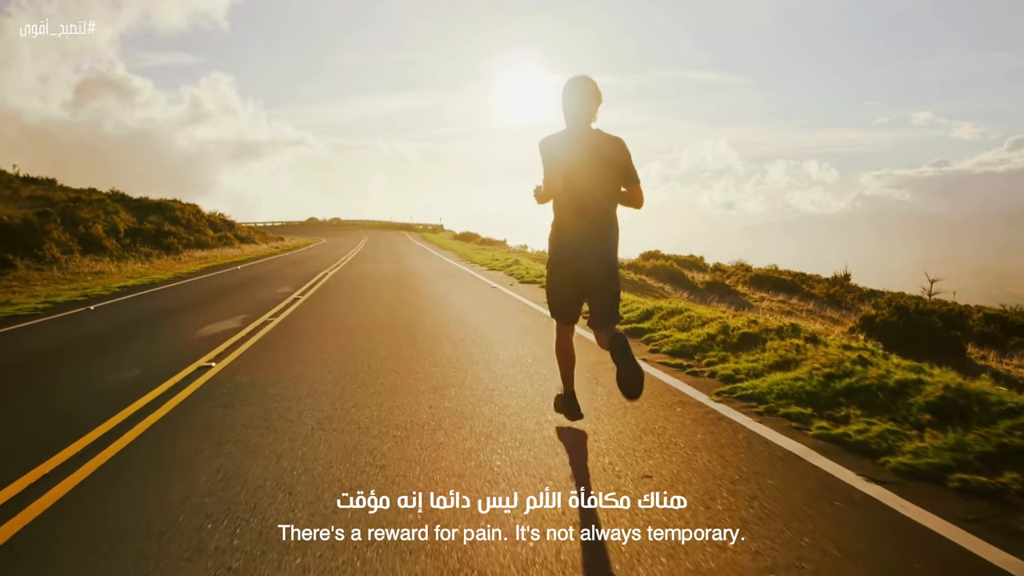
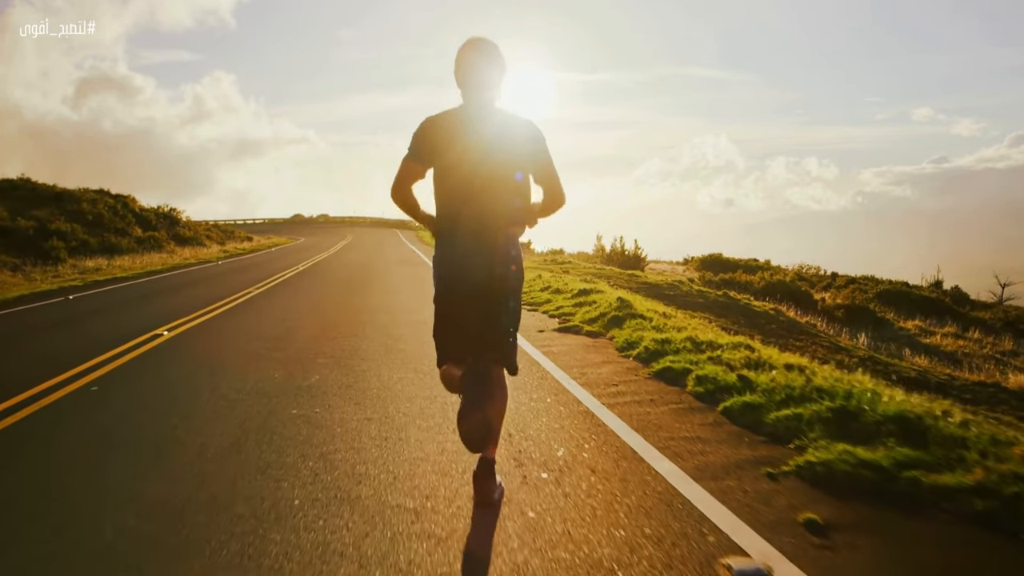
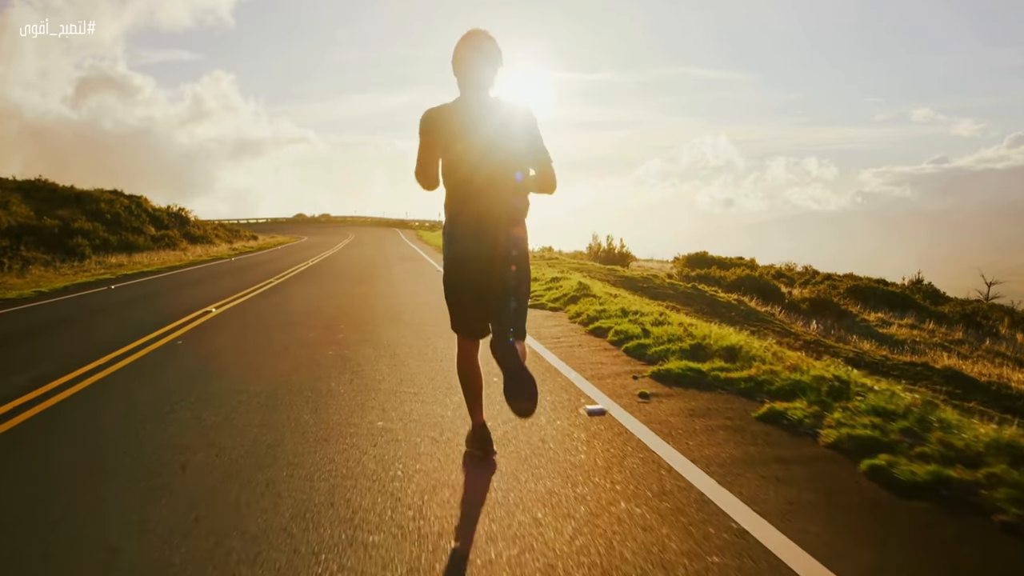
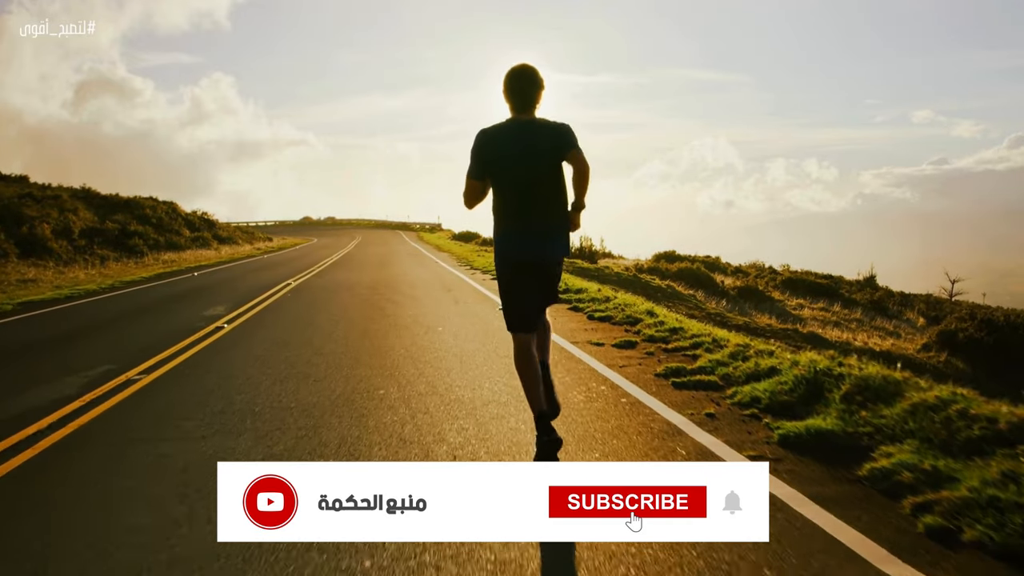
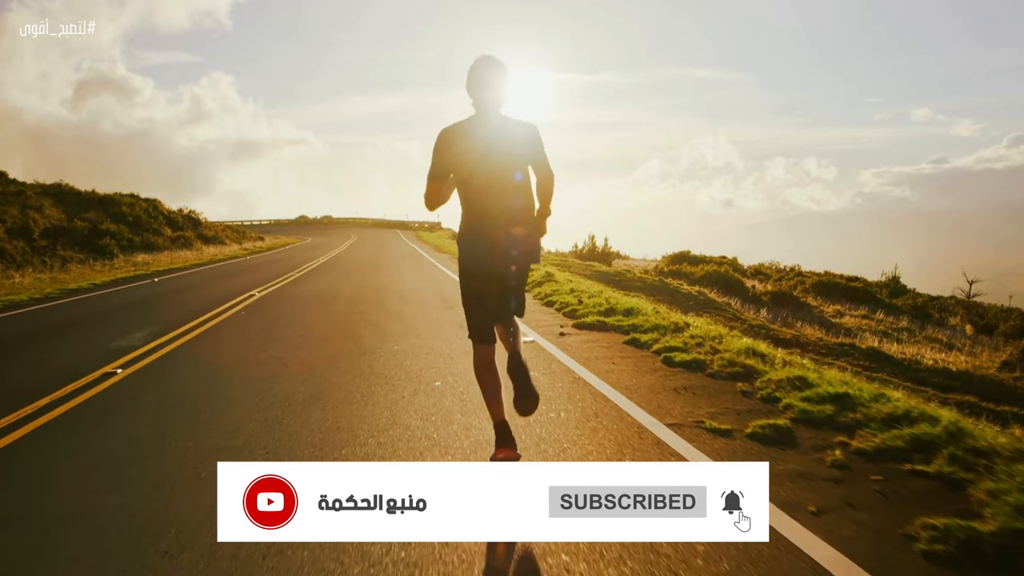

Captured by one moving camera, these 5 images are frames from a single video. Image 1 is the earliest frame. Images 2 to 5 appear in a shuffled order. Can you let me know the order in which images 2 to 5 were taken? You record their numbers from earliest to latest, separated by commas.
4, 5, 3, 2
